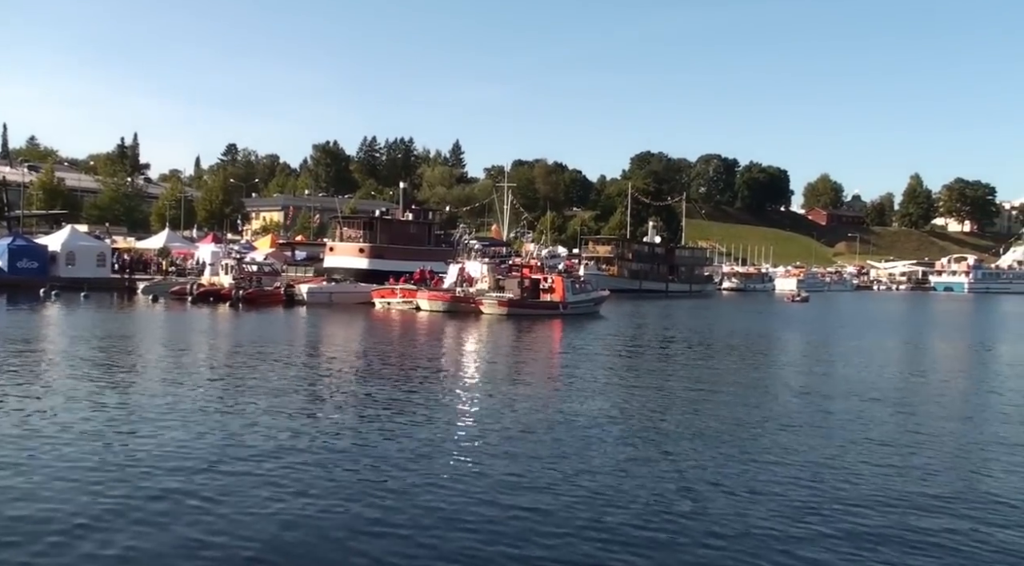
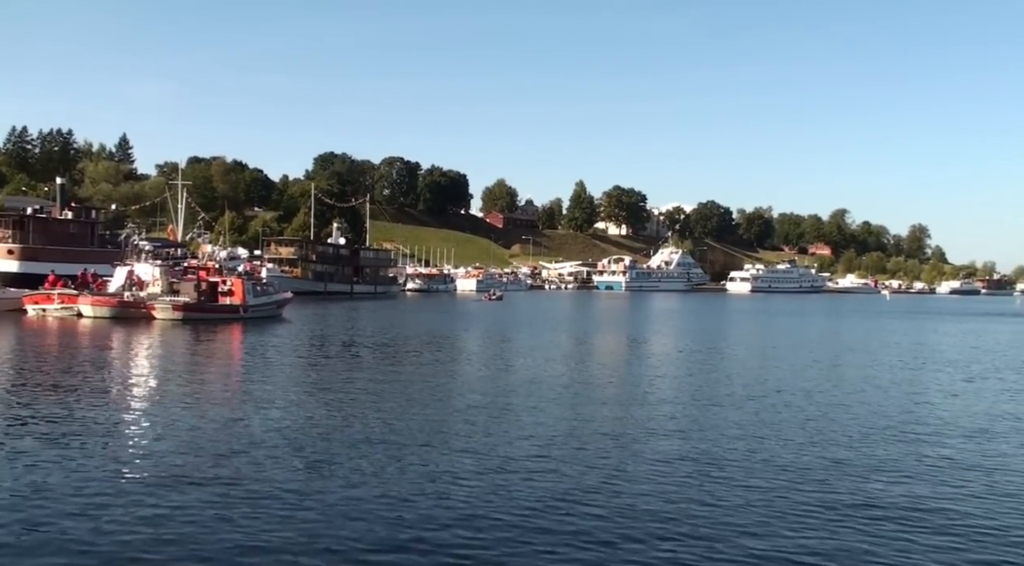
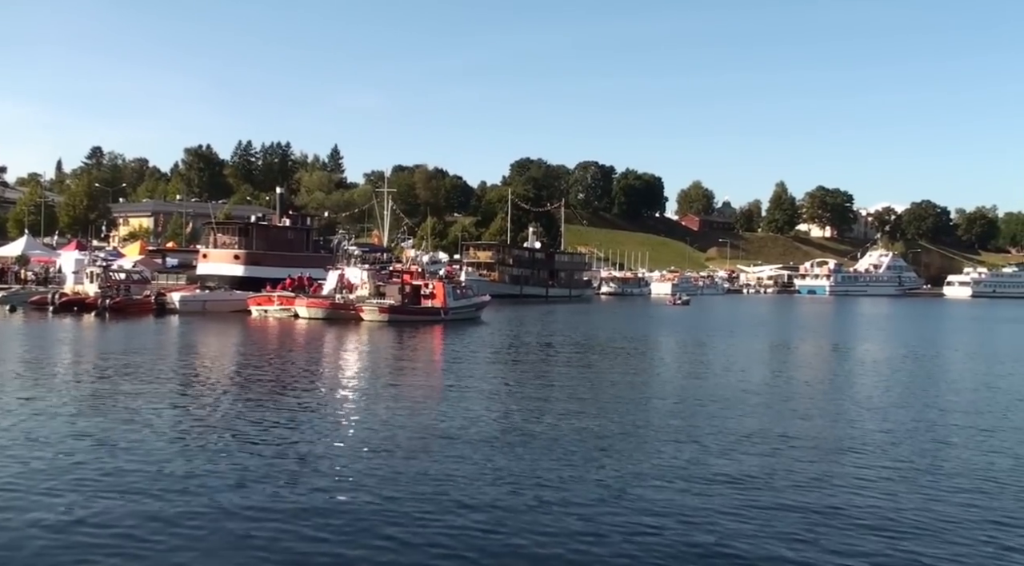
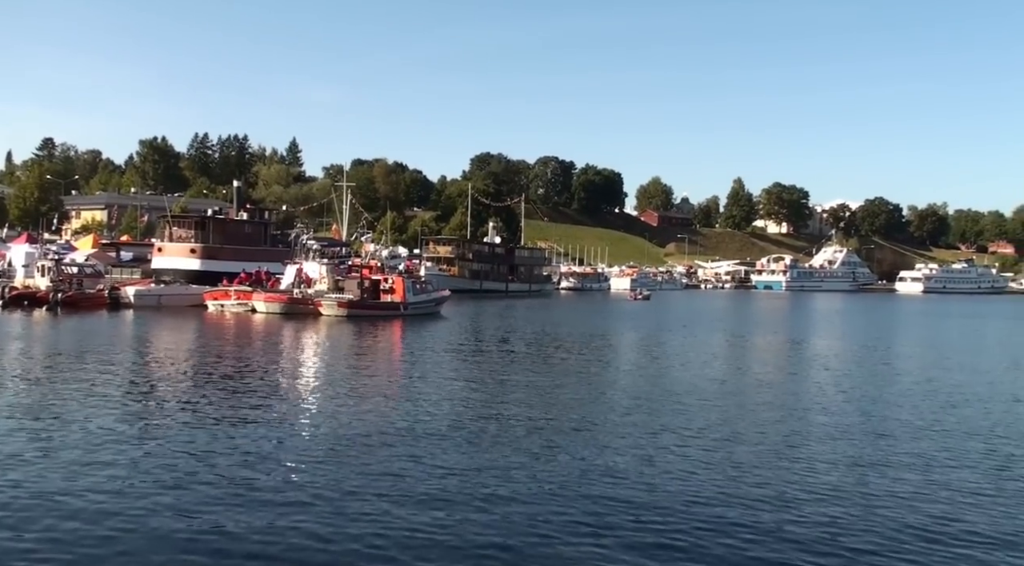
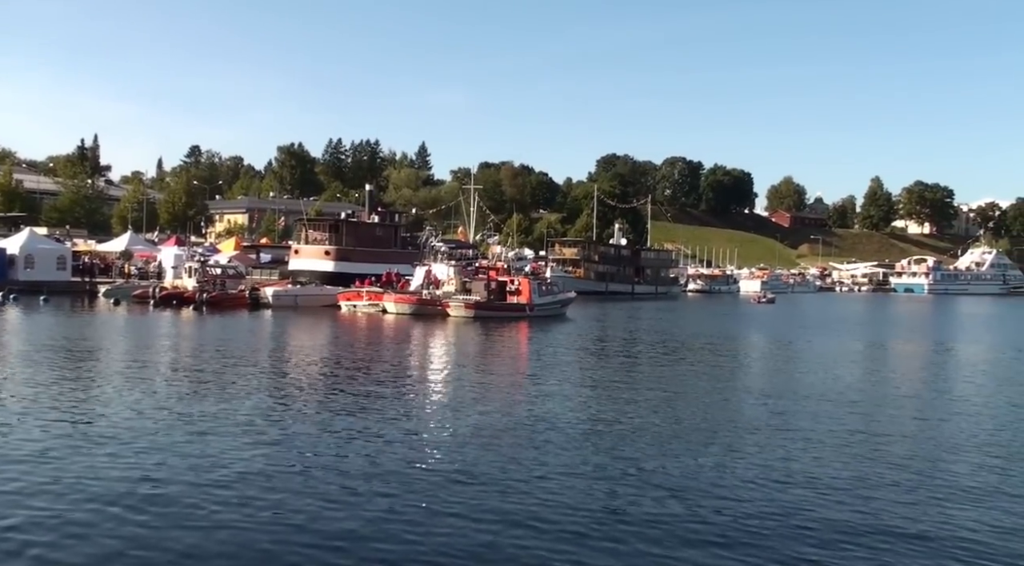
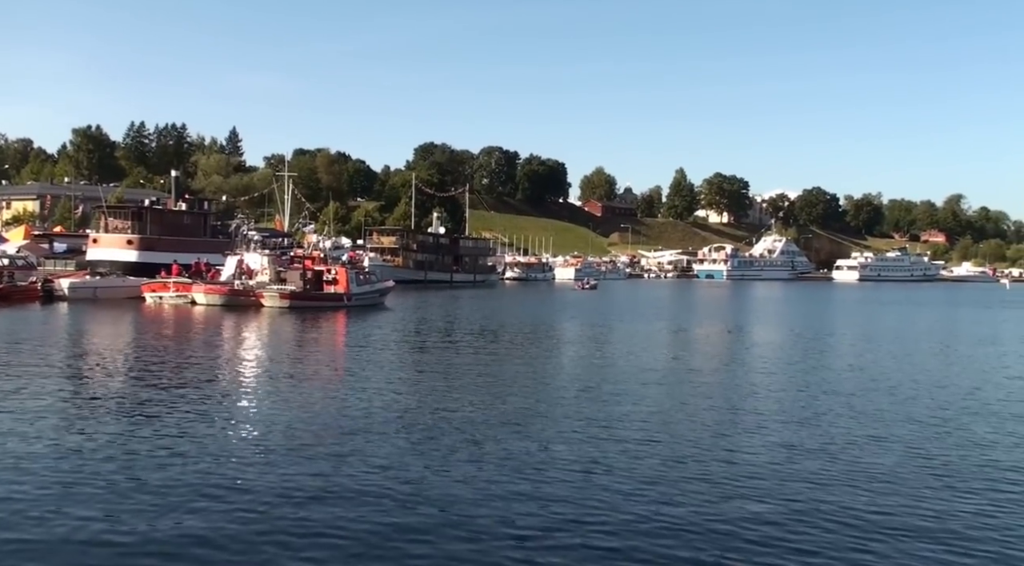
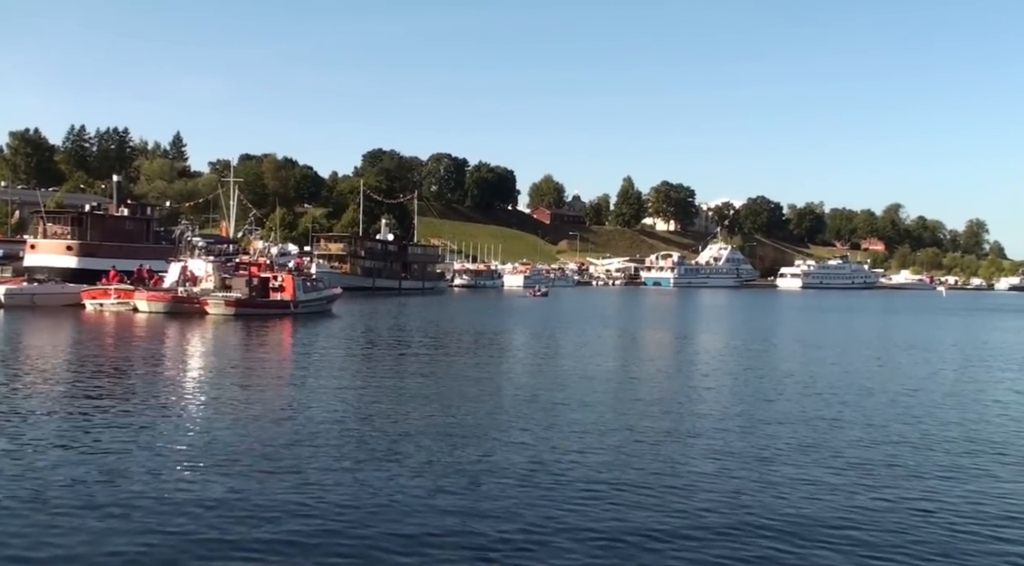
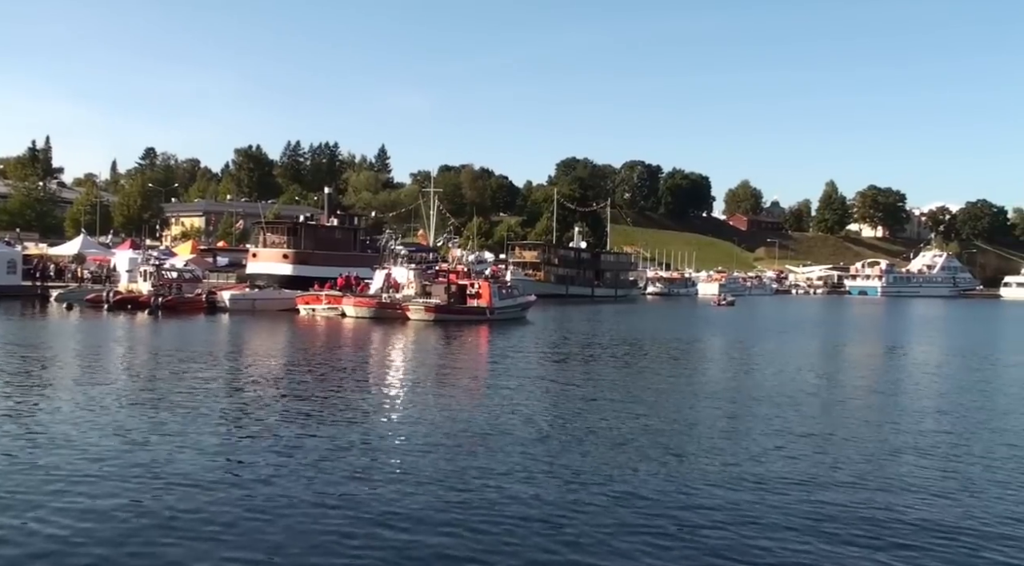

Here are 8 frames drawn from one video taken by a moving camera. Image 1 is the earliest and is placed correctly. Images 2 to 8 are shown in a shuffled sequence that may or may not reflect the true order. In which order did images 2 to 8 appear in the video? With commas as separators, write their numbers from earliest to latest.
5, 8, 3, 4, 6, 7, 2
